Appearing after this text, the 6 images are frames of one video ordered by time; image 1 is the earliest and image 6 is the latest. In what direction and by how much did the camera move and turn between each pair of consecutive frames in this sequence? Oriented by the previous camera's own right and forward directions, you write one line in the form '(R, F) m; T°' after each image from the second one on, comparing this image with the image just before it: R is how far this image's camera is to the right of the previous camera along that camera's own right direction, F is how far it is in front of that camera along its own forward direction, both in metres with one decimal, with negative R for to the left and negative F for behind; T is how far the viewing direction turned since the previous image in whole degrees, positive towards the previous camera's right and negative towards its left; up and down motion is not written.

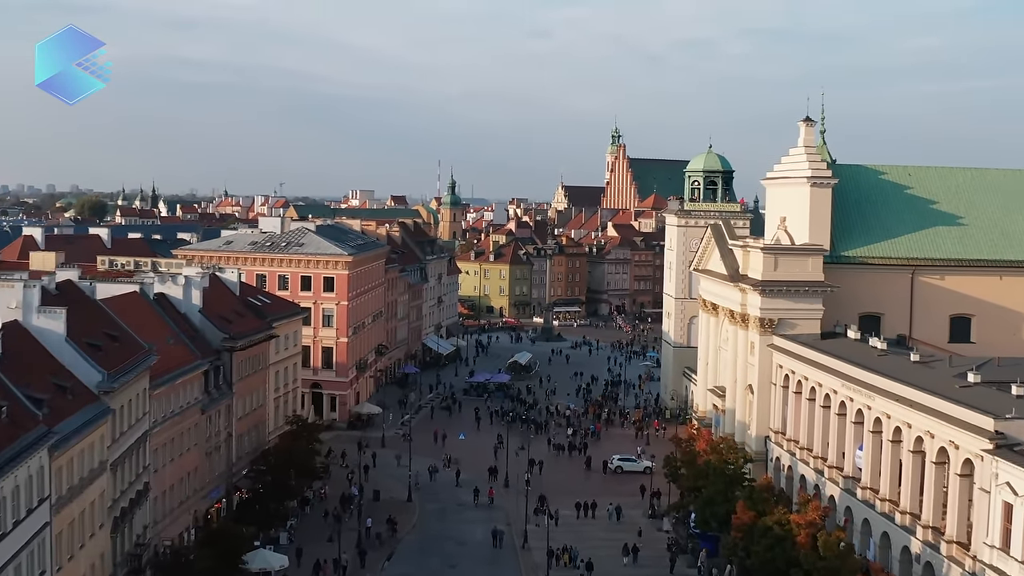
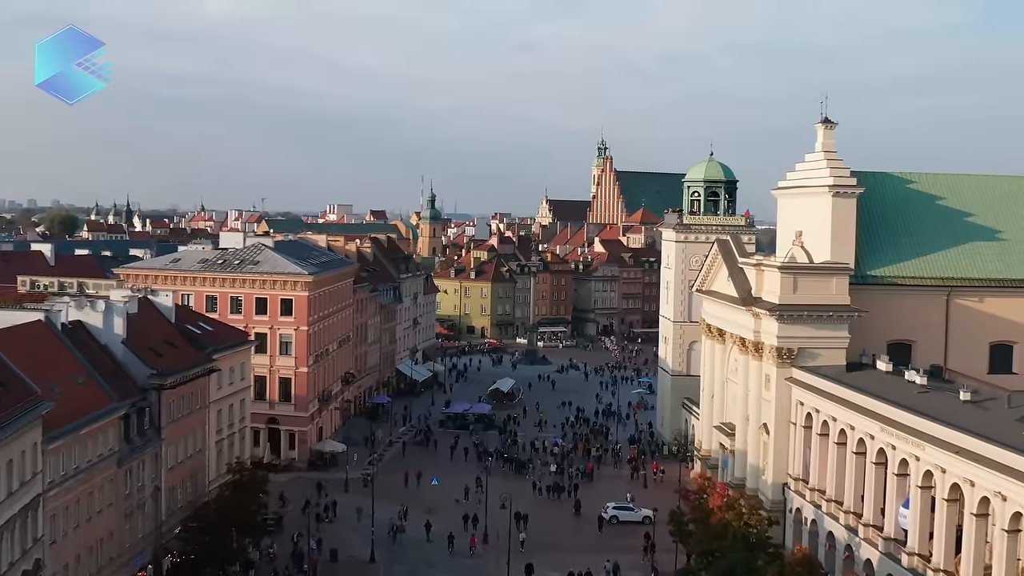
(+0.2, +6.7) m; +1°
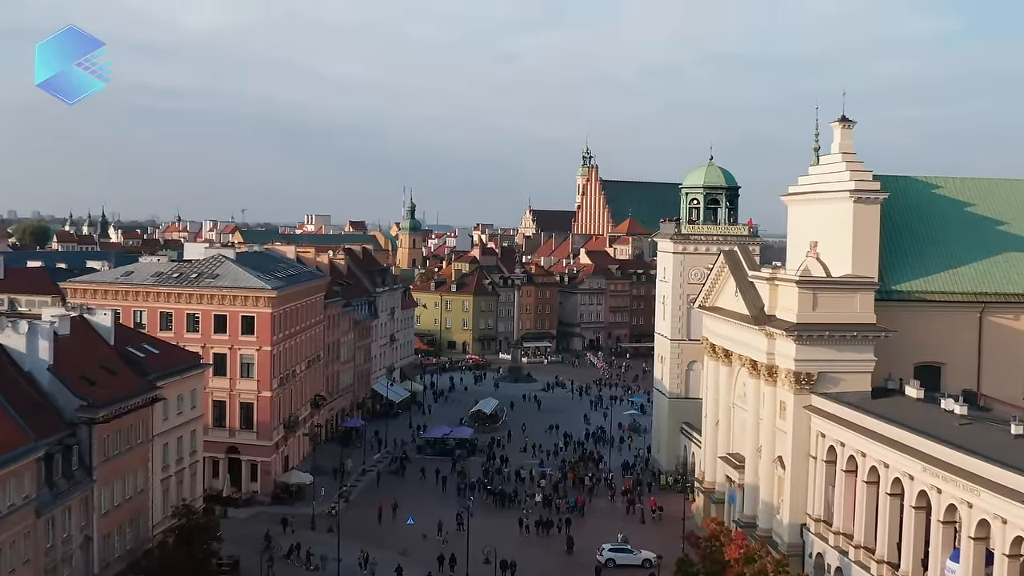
(-0.1, +4.9) m; +1°
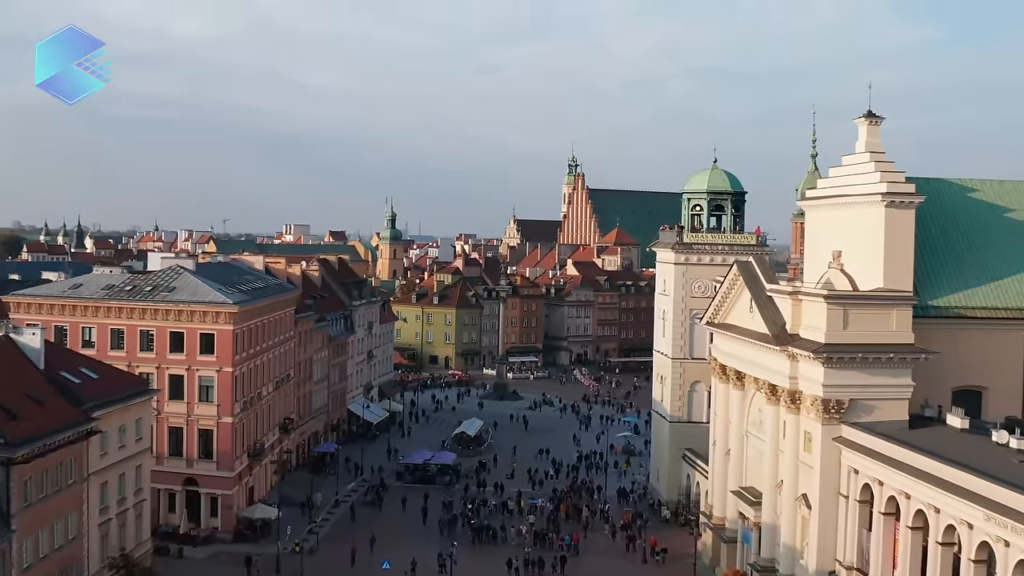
(-0.2, +4.7) m; +1°
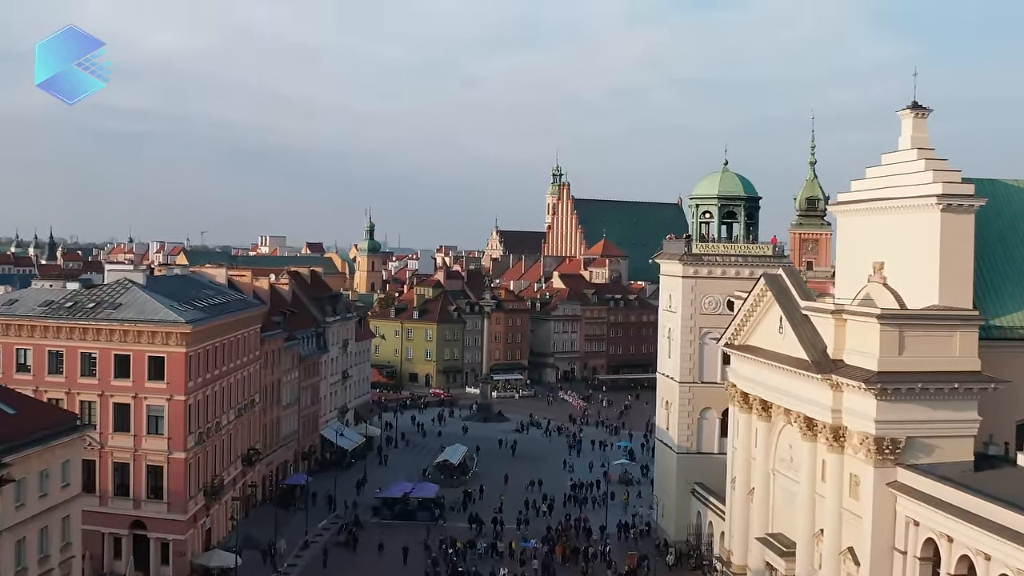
(-0.5, +5.3) m; +1°
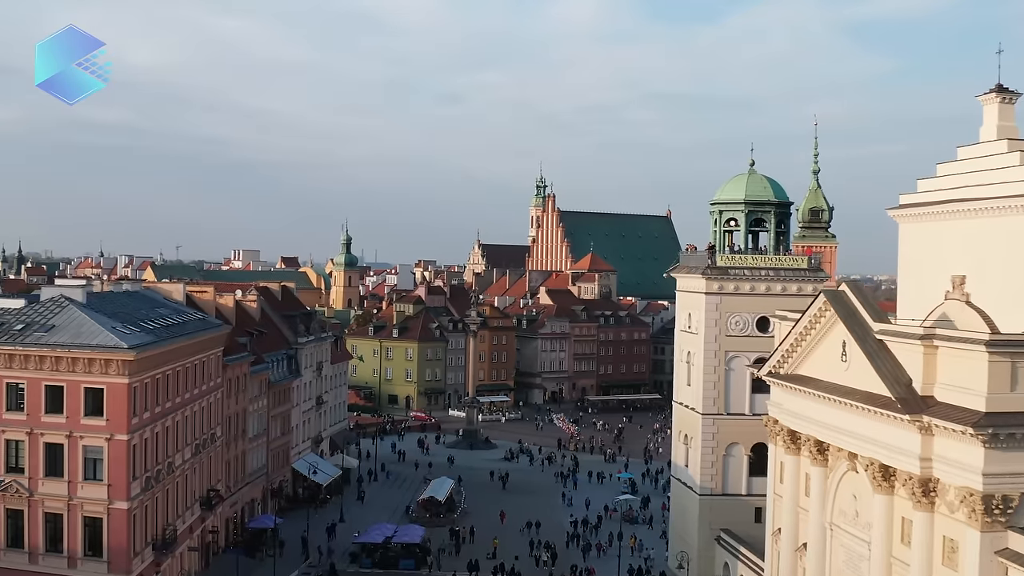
(-0.8, +5.9) m; +1°
